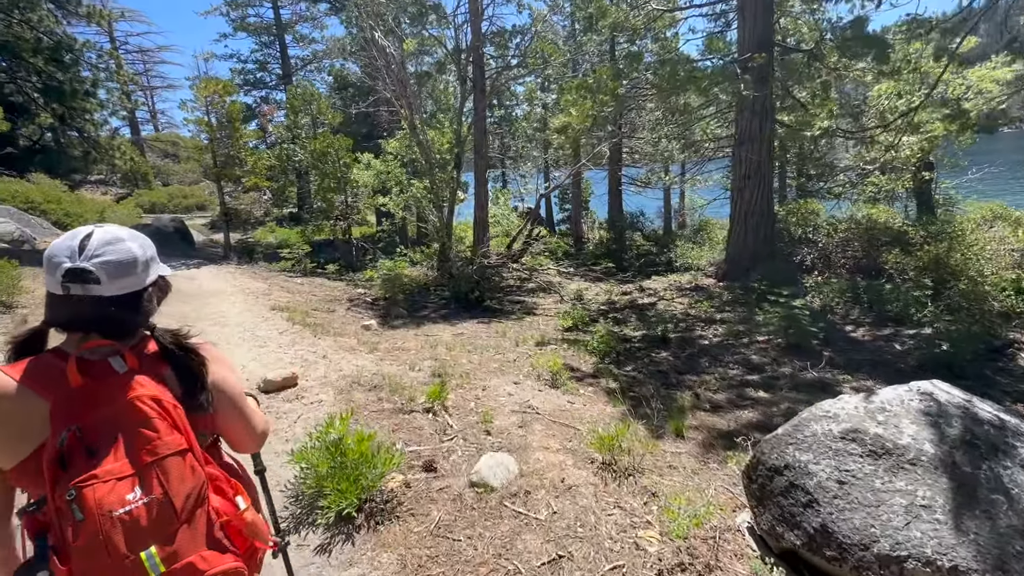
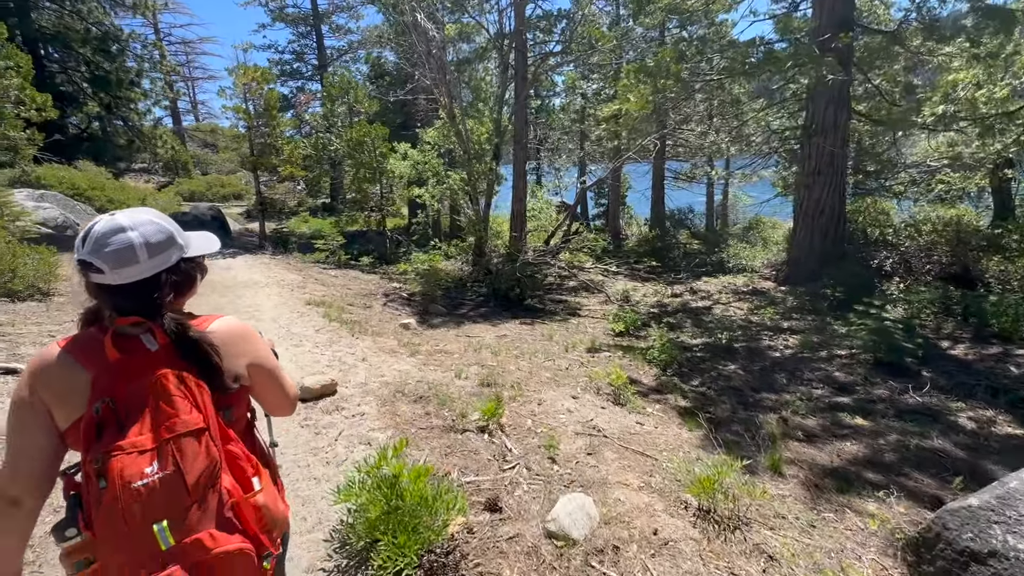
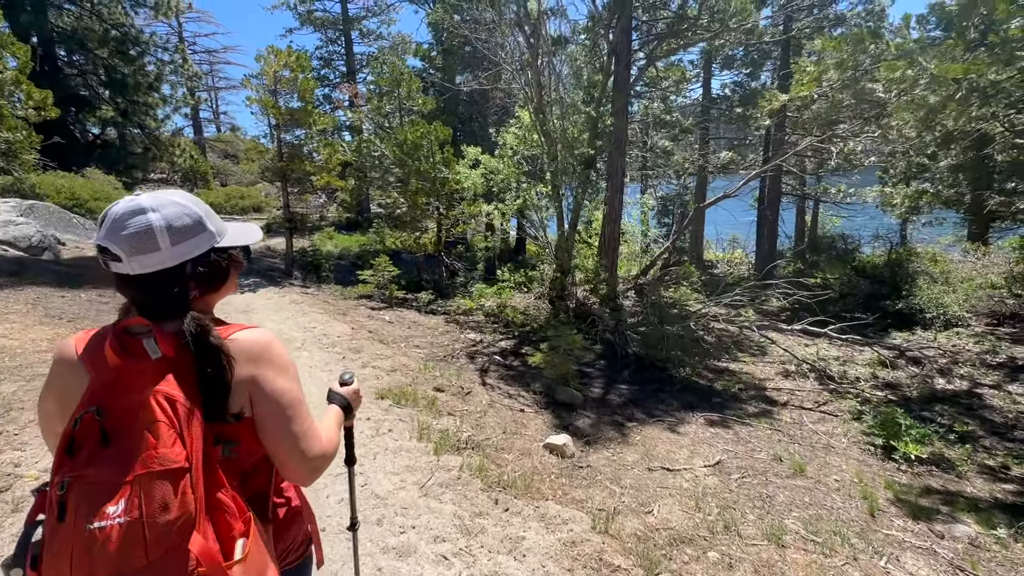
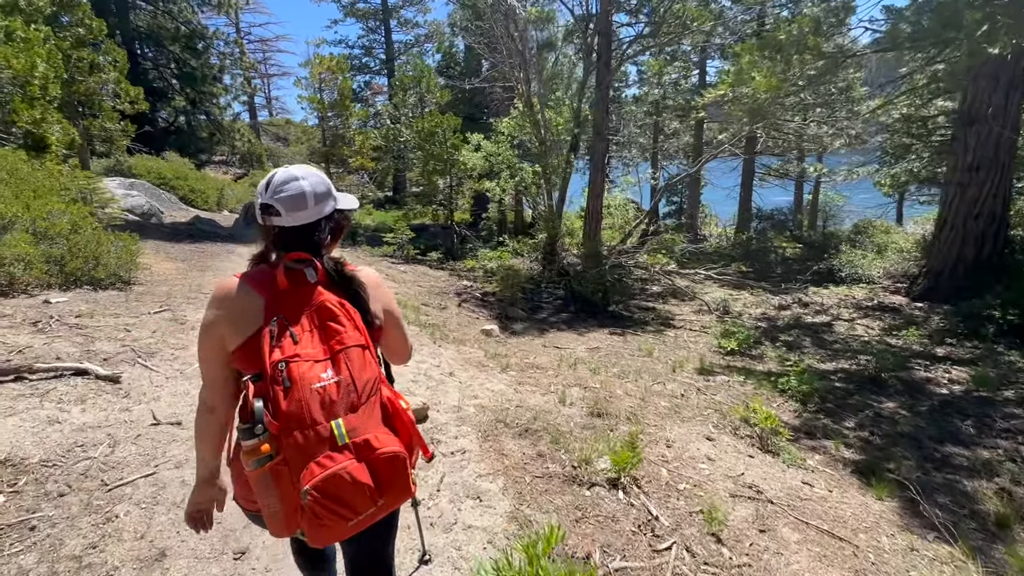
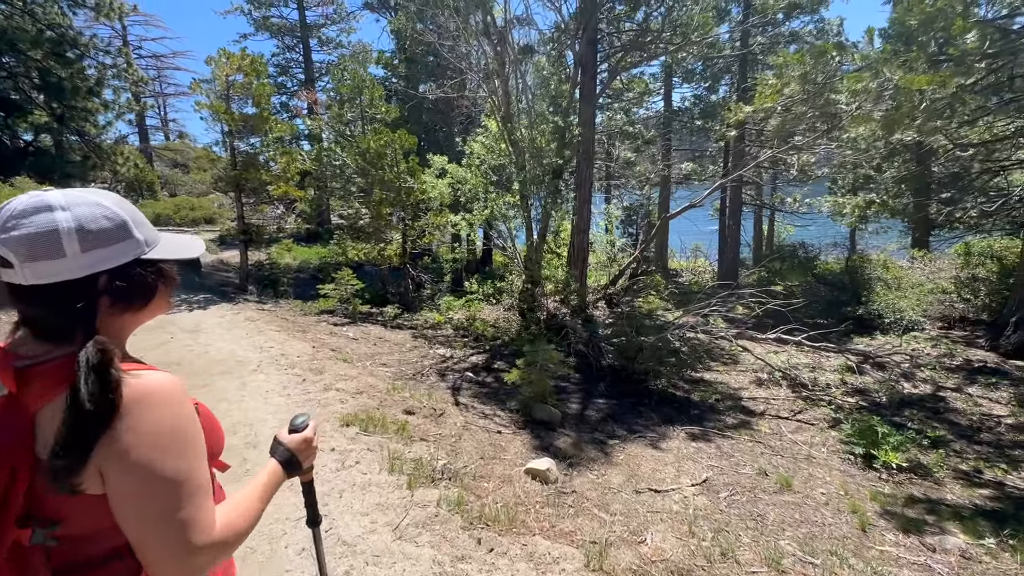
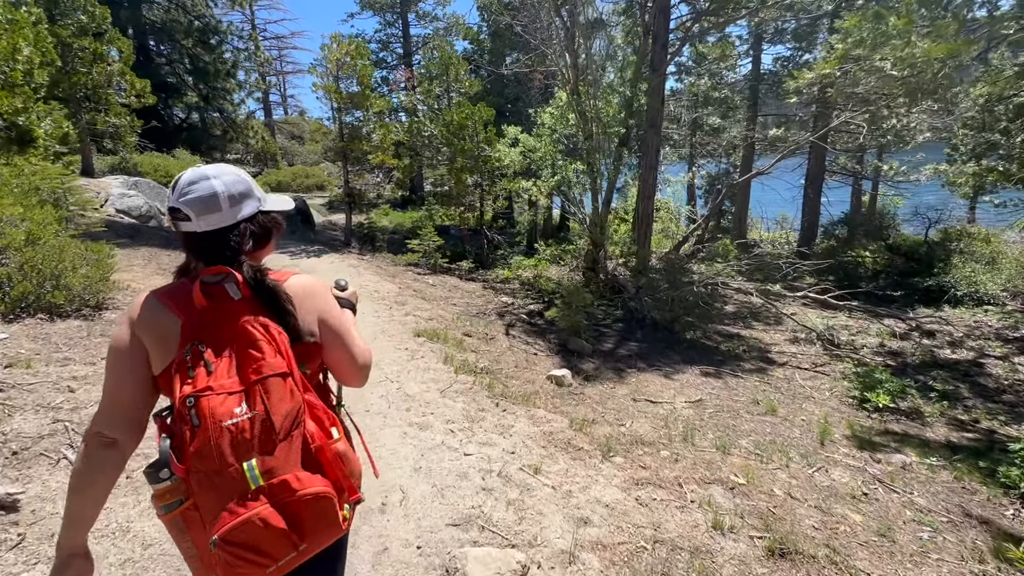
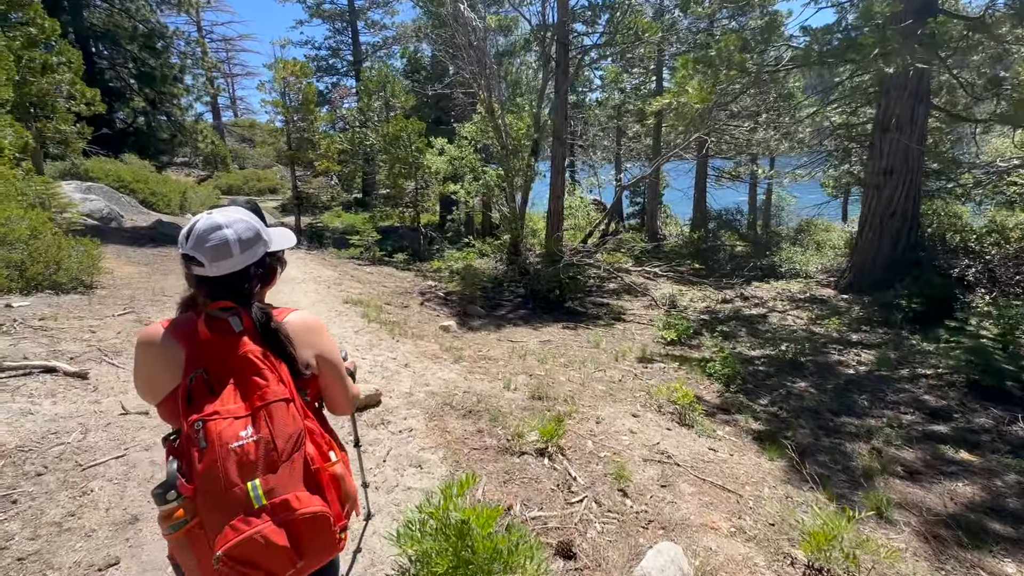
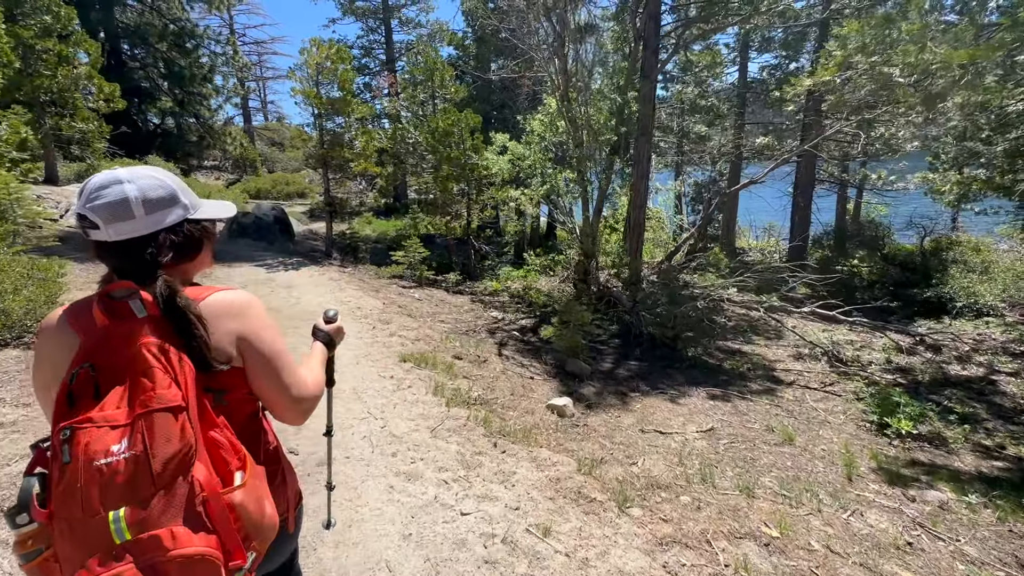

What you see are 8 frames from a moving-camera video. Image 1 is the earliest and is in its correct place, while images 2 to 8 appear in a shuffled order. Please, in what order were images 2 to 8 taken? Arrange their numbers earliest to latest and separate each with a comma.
2, 7, 4, 6, 8, 3, 5
